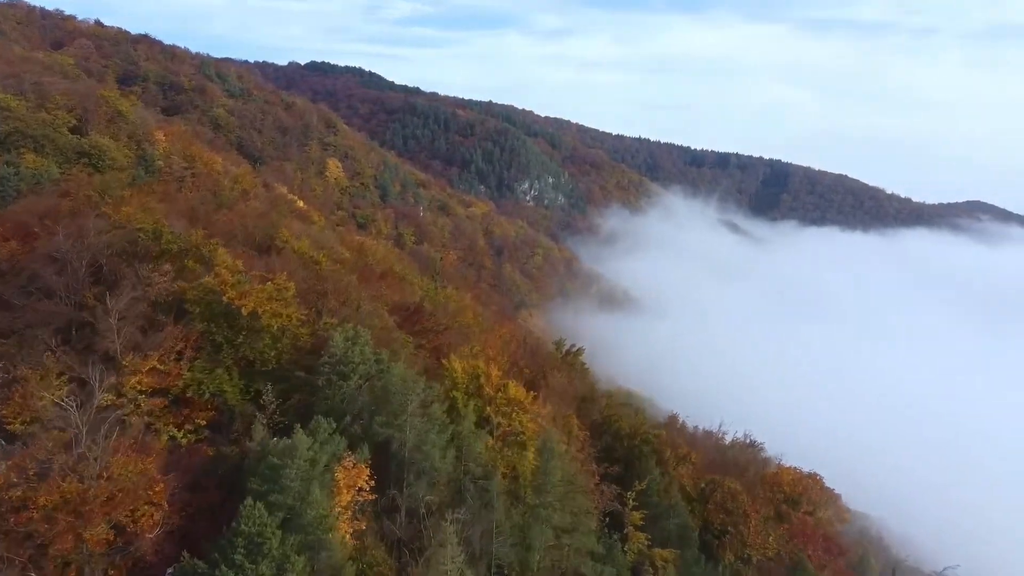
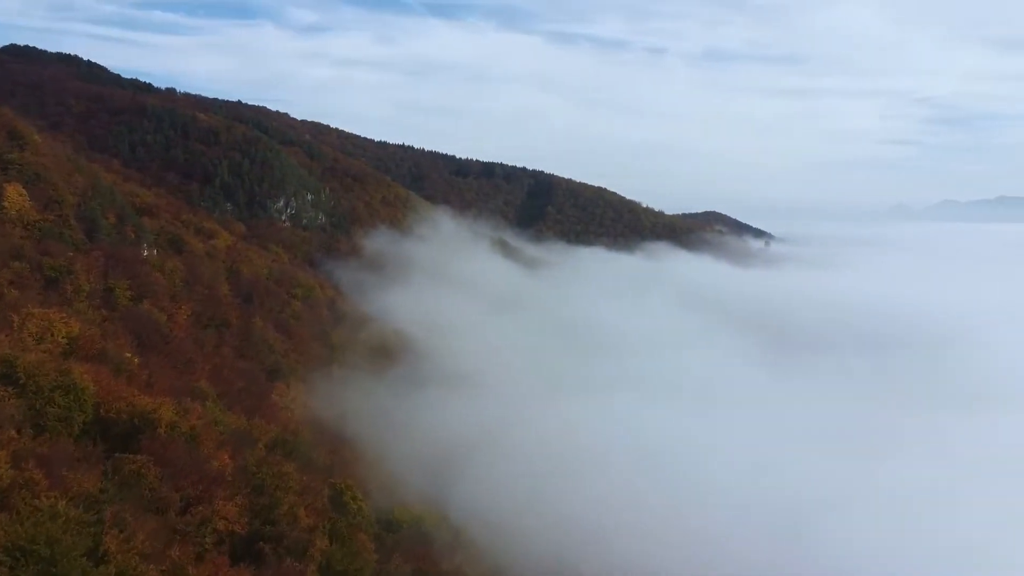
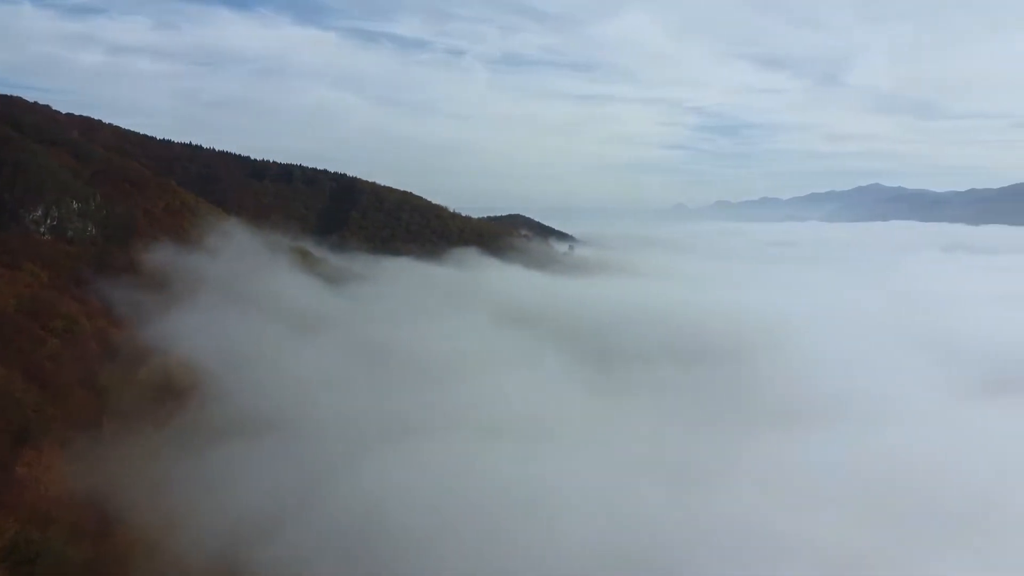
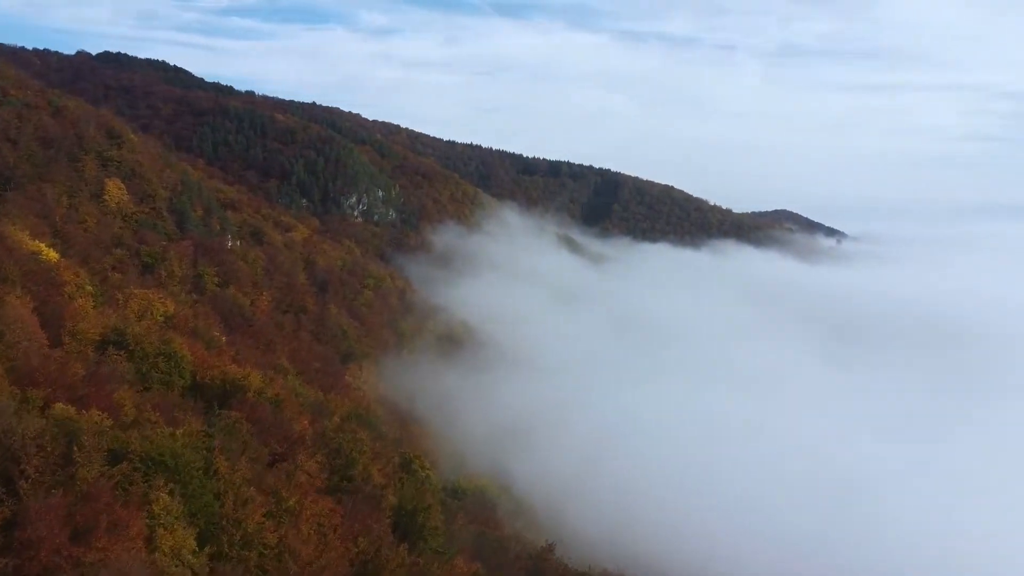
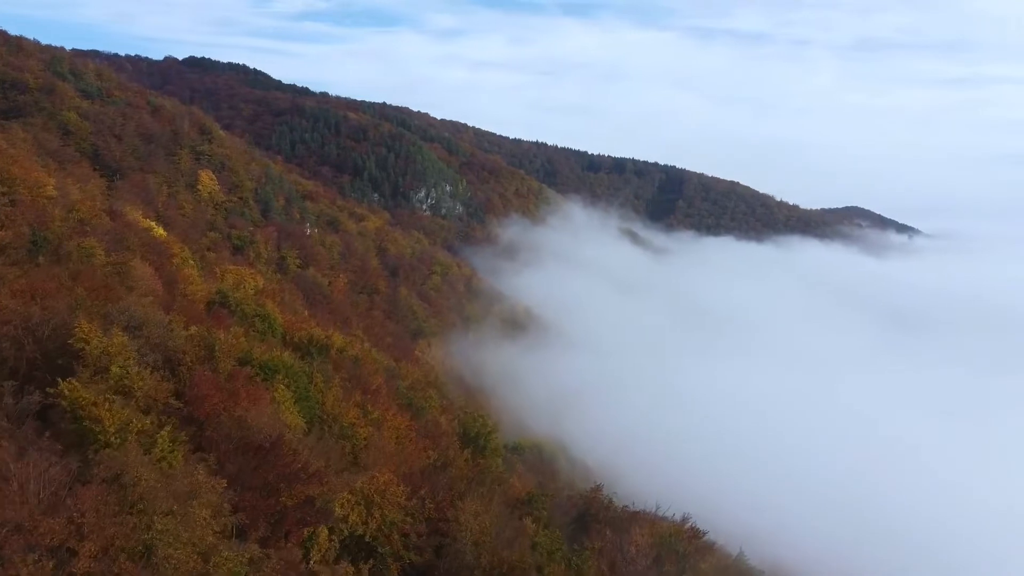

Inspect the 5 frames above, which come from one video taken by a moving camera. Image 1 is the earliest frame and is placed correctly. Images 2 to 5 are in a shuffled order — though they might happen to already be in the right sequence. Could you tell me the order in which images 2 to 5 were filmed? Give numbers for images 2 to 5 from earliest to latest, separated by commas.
5, 4, 2, 3
